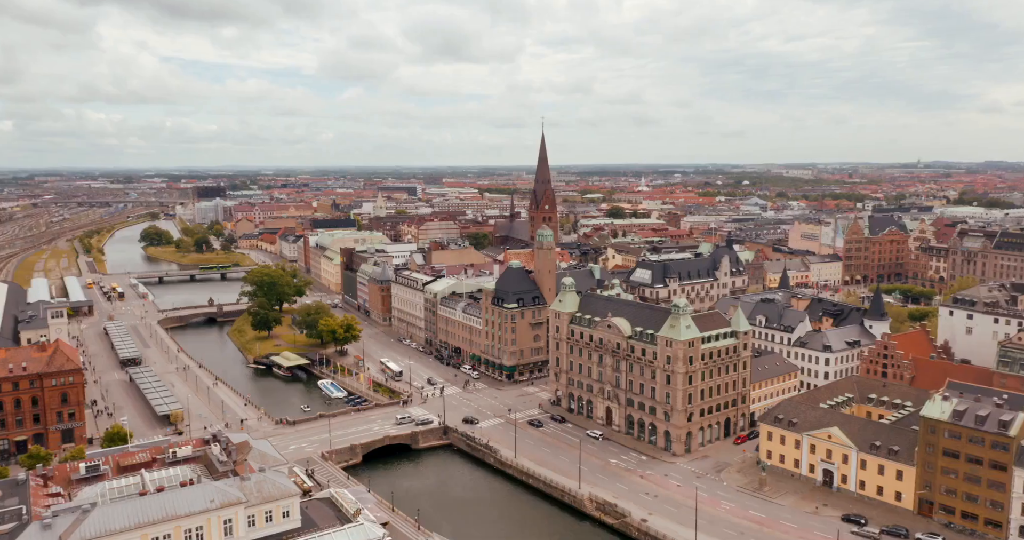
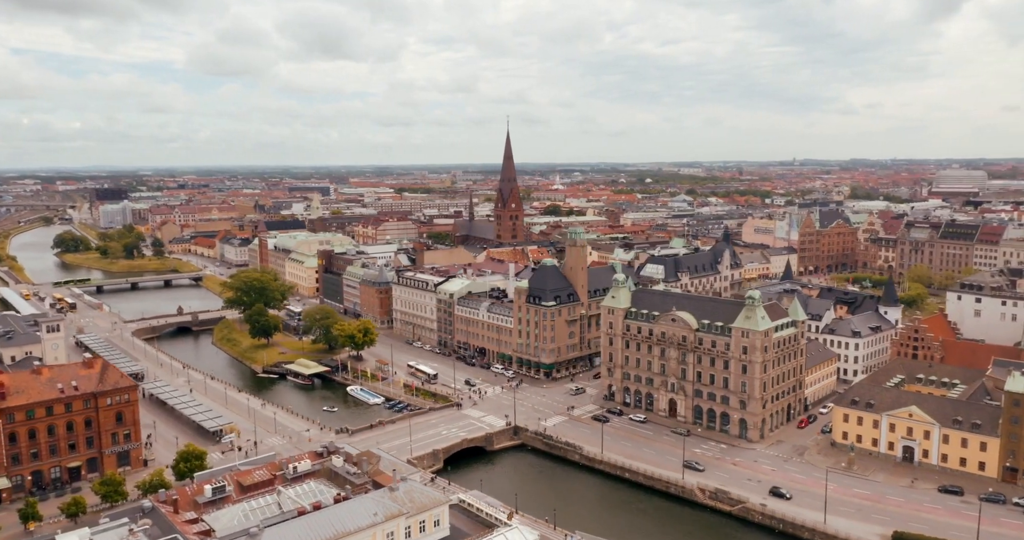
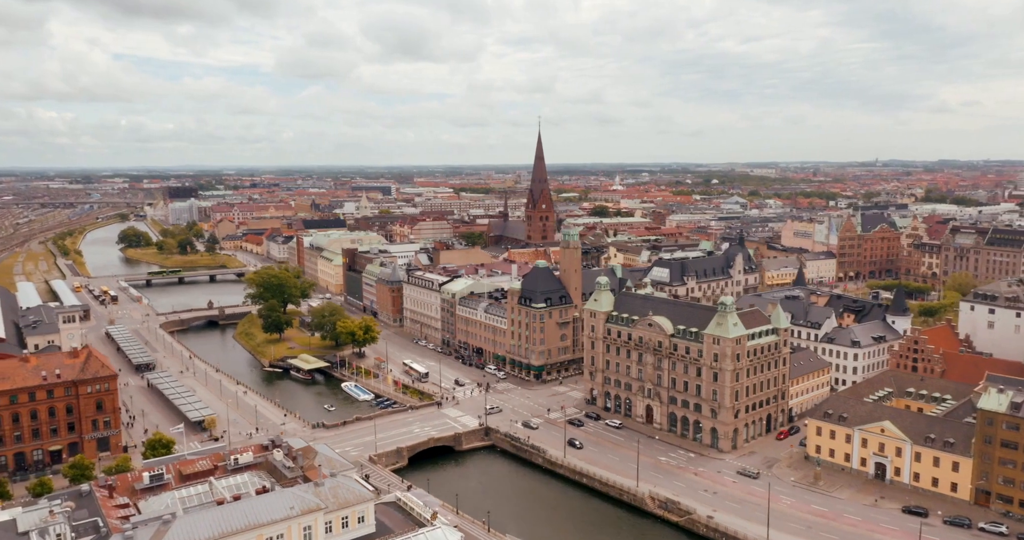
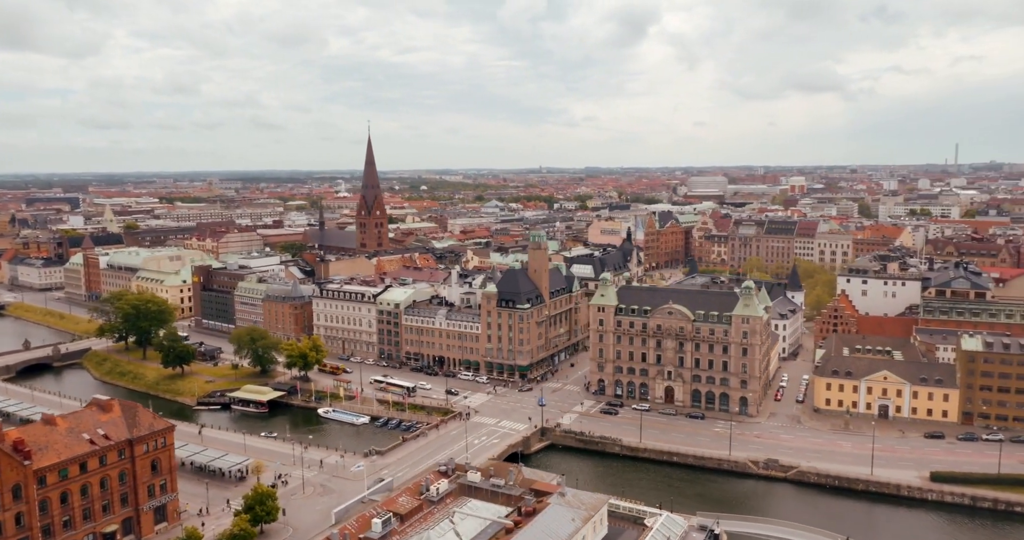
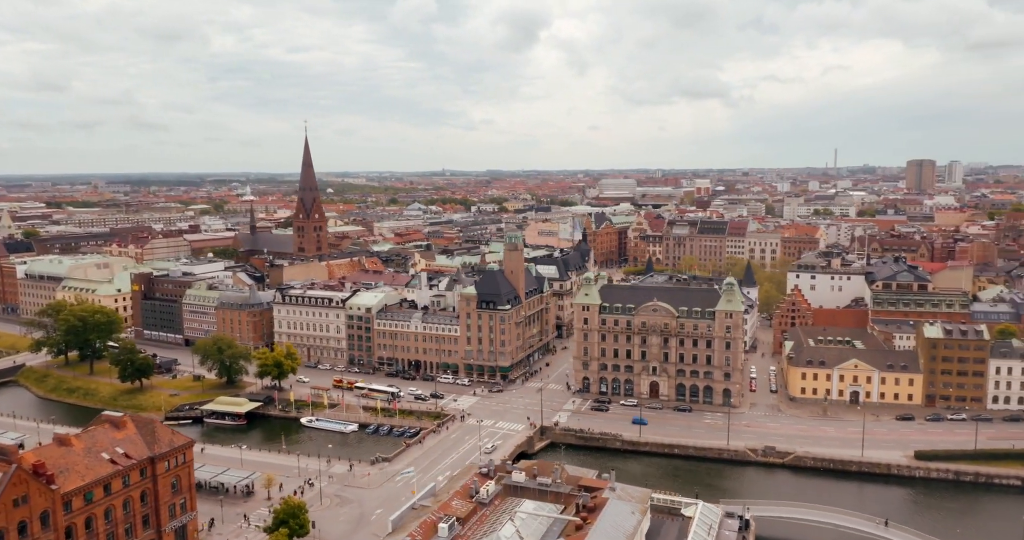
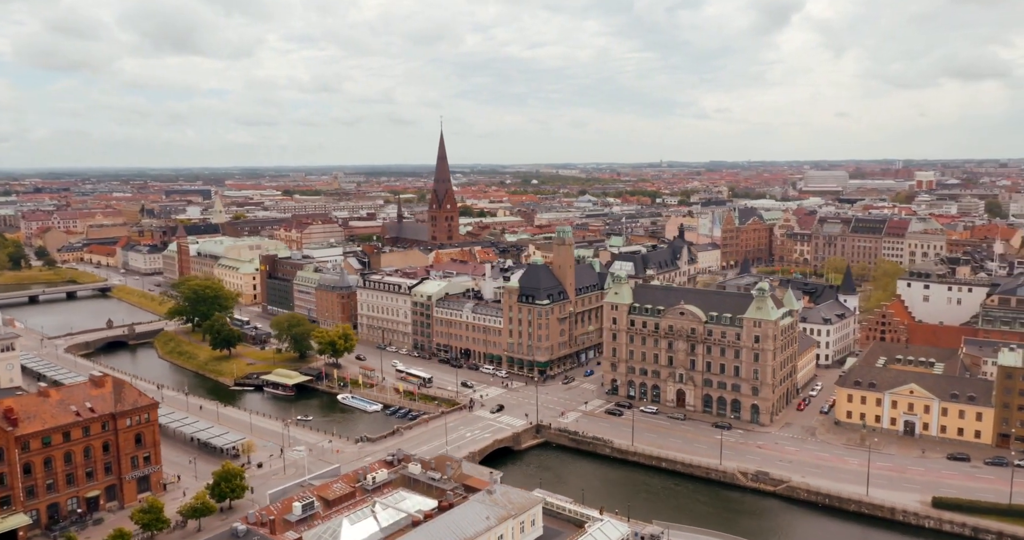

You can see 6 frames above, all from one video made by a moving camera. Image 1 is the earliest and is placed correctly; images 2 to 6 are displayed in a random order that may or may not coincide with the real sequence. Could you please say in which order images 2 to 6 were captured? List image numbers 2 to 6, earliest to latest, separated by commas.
3, 2, 6, 4, 5
